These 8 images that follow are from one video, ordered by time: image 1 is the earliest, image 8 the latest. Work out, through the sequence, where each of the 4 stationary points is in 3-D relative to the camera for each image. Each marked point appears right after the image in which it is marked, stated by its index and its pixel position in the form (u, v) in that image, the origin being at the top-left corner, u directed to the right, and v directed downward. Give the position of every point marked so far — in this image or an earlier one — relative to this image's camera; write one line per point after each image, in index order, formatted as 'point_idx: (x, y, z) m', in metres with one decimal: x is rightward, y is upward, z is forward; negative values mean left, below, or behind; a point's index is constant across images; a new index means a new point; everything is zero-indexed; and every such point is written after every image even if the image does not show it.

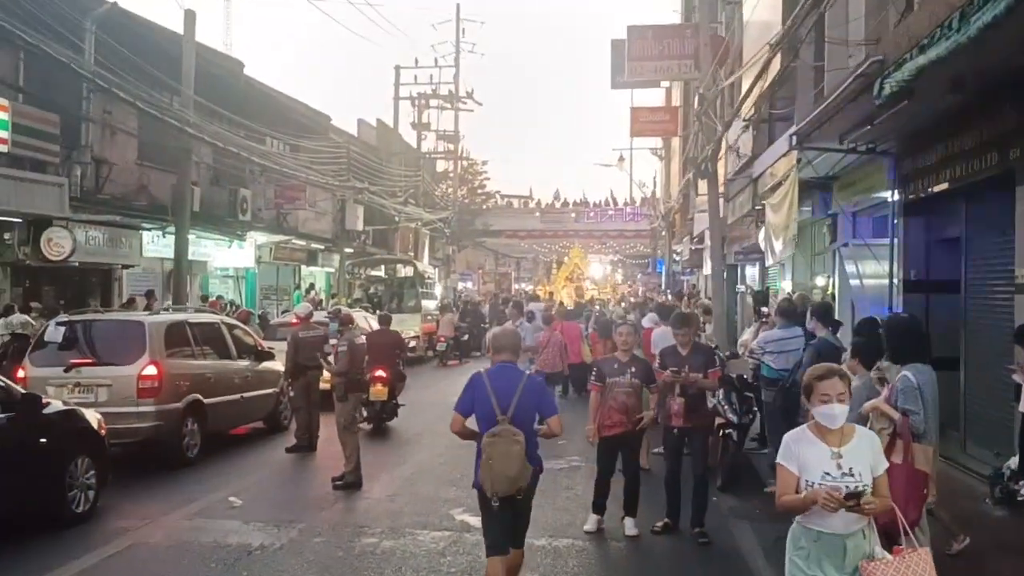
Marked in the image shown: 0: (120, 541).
0: (-3.0, -2.0, +7.6) m
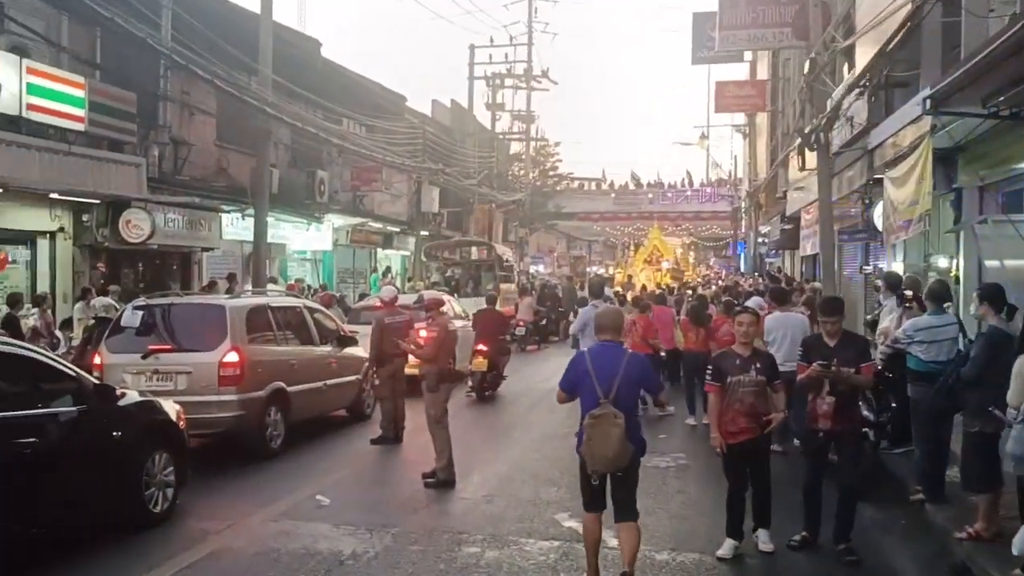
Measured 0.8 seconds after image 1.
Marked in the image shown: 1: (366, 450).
0: (-2.2, -1.8, +7.0) m
1: (-1.6, -1.8, +10.8) m
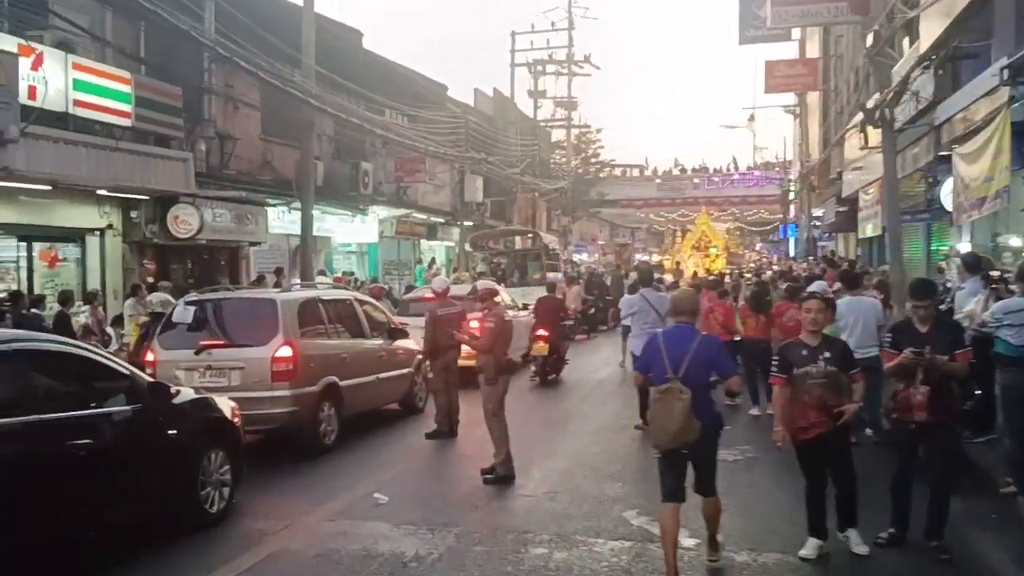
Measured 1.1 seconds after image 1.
0: (-1.7, -1.8, +6.8) m
1: (-0.9, -1.7, +10.6) m
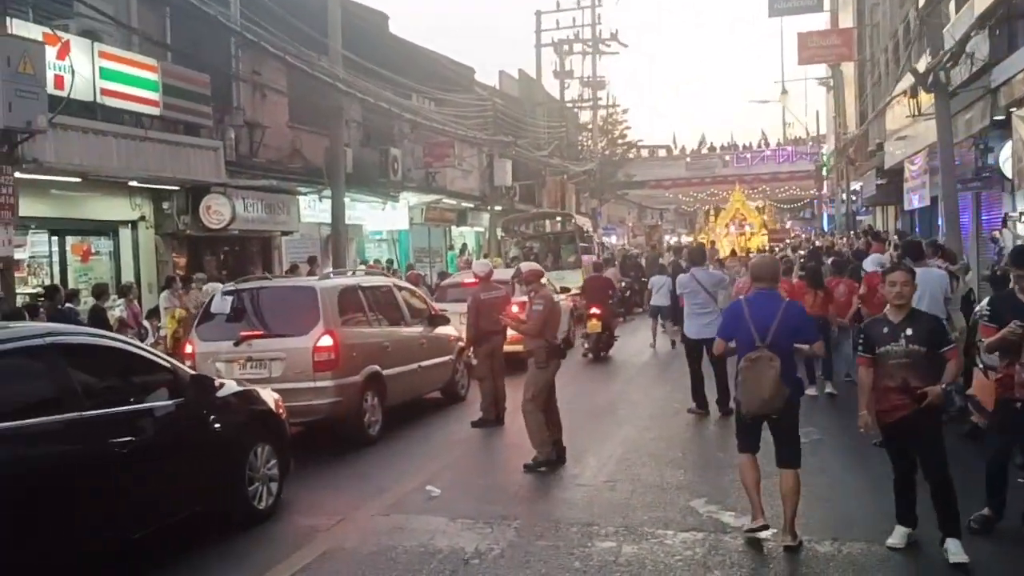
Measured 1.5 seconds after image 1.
0: (-1.3, -1.7, +6.5) m
1: (-0.4, -1.5, +10.2) m
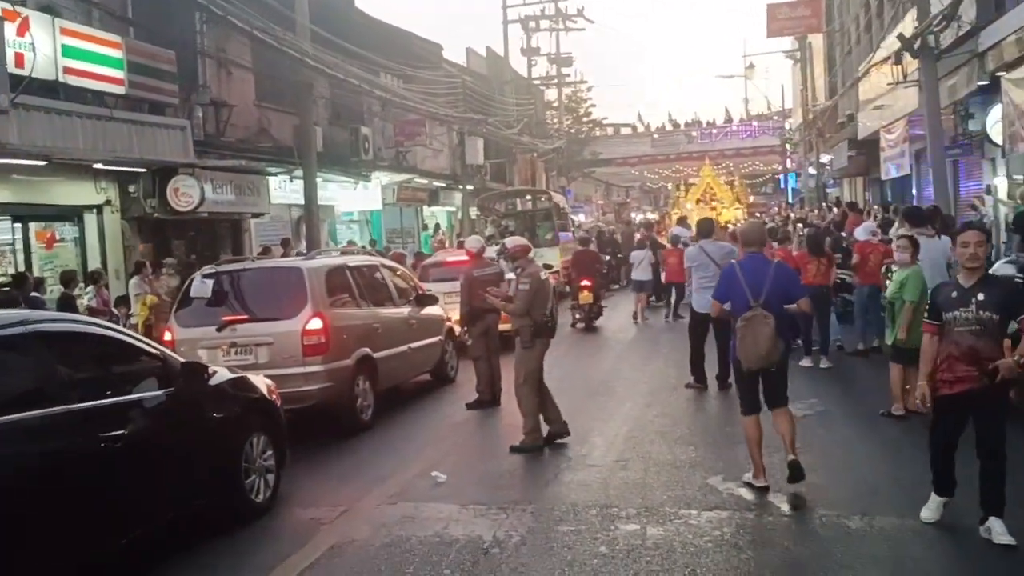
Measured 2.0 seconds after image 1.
0: (-1.2, -1.6, +6.1) m
1: (-0.5, -1.3, +9.9) m
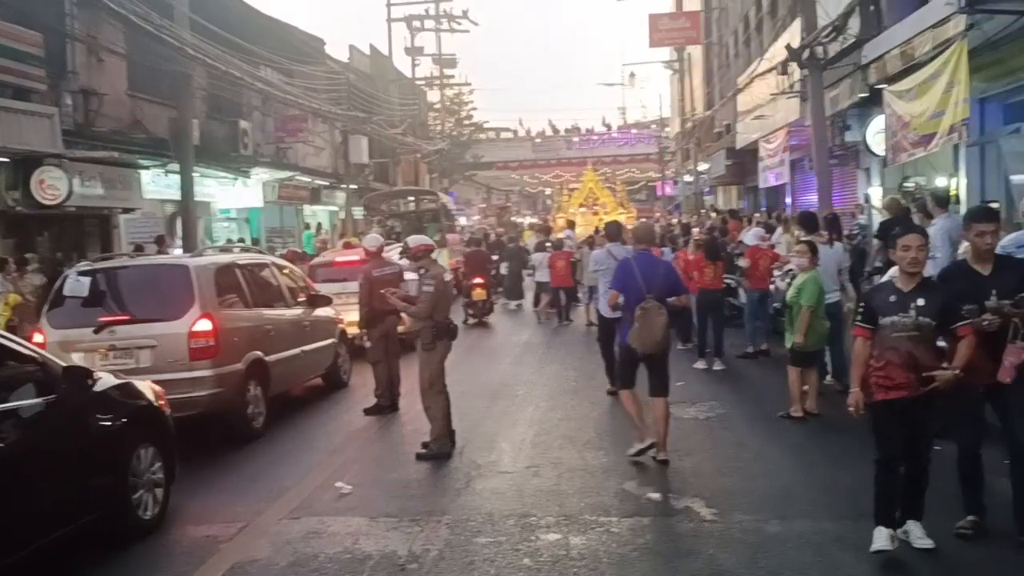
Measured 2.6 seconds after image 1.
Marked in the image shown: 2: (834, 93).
0: (-1.7, -1.5, +5.6) m
1: (-1.4, -1.3, +9.5) m
2: (+5.5, +3.4, +17.0) m
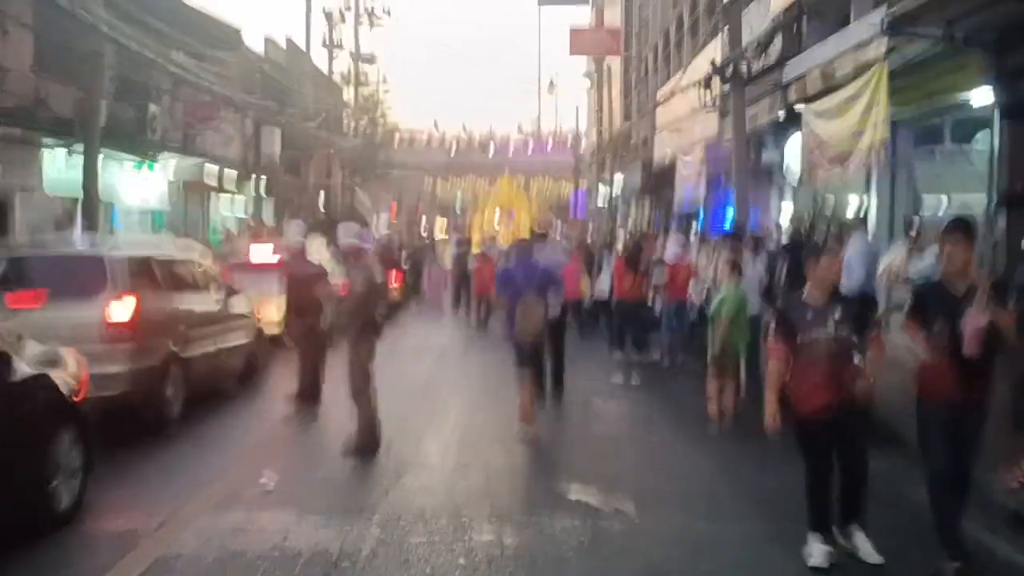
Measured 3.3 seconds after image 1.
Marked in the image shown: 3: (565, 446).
0: (-2.0, -1.5, +5.4) m
1: (-2.1, -1.2, +9.3) m
2: (+4.2, +3.1, +17.4) m
3: (+0.5, -1.3, +8.2) m
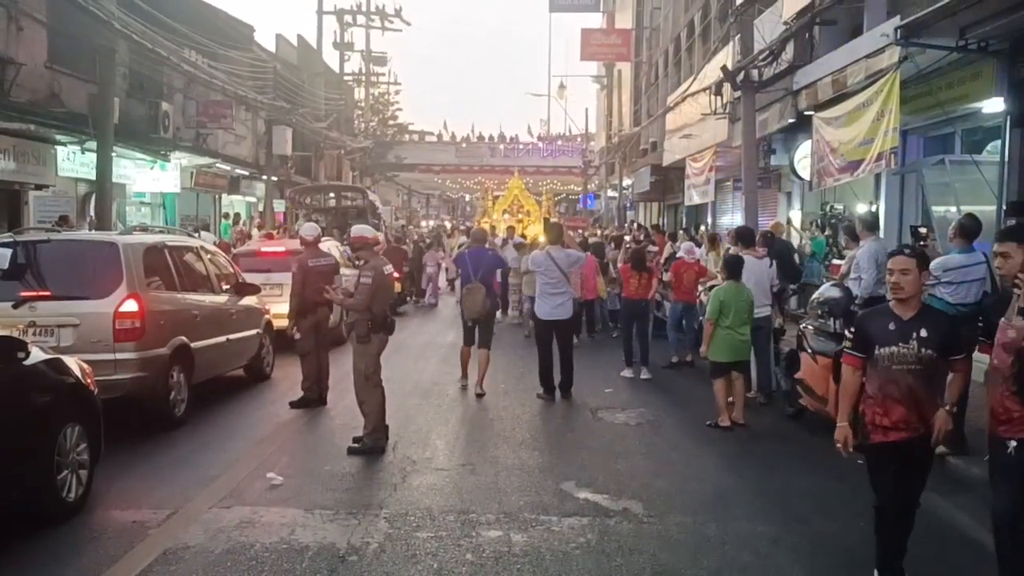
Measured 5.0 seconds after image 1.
0: (-2.0, -1.4, +5.4) m
1: (-2.1, -1.2, +9.3) m
2: (+4.4, +3.0, +17.4) m
3: (+0.5, -1.3, +8.2) m
